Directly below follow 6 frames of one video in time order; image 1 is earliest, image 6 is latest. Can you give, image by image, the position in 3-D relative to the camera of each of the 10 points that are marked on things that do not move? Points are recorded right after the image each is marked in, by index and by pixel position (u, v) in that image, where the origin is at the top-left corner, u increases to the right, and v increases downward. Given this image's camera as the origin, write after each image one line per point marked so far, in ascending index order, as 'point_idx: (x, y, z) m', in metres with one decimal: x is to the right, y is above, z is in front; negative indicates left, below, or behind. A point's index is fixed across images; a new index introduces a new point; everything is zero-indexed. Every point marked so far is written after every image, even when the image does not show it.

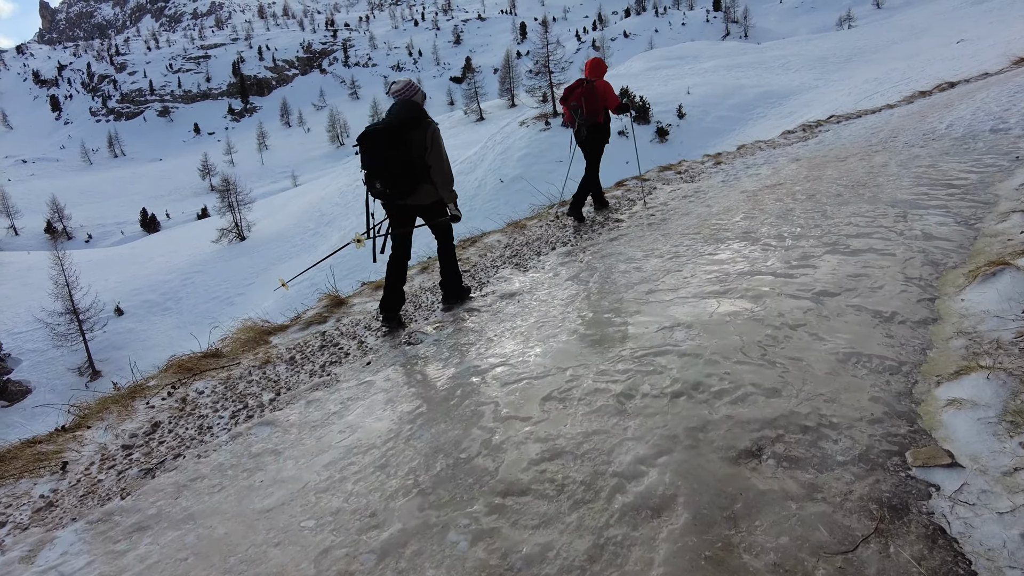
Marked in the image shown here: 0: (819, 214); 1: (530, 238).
0: (+2.9, +0.7, +5.9) m
1: (+0.2, +0.5, +6.6) m
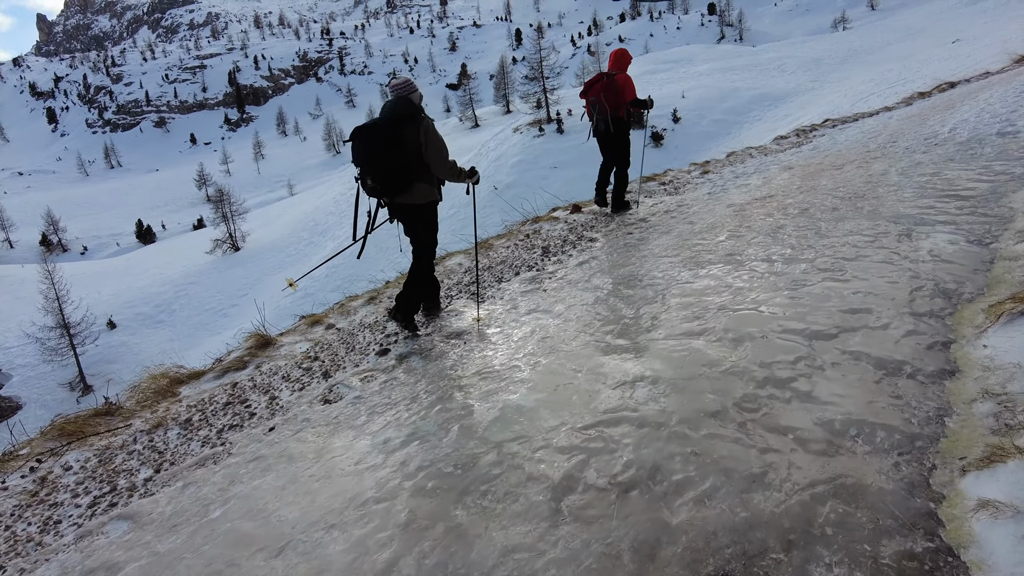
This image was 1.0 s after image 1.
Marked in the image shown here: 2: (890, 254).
0: (+2.5, +0.5, +5.3) m
1: (-0.2, +0.3, +6.0) m
2: (+2.7, +0.2, +4.4) m
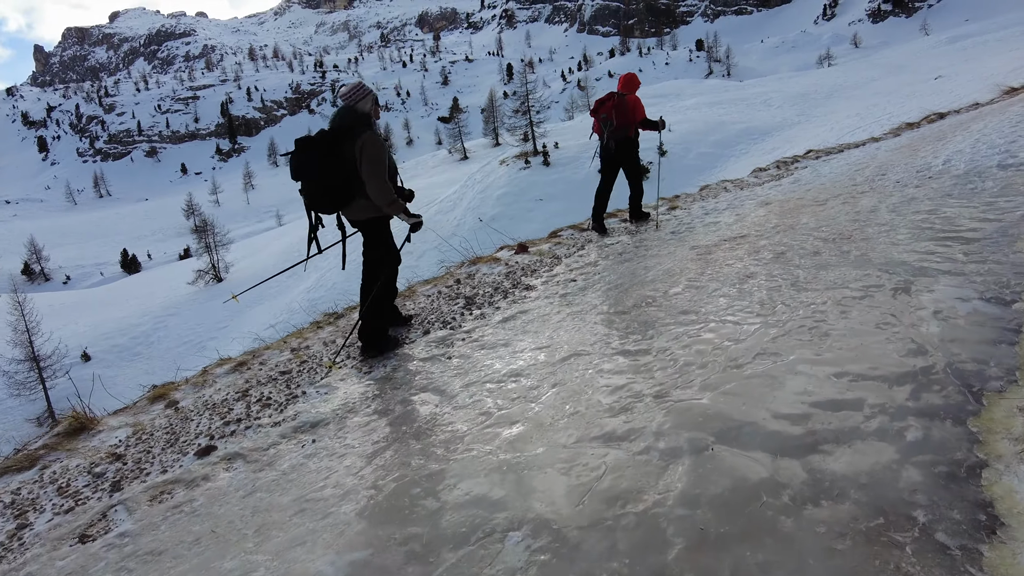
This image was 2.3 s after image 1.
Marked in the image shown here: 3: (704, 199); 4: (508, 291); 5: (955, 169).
0: (+1.9, 0.0, +4.3) m
1: (-0.8, -0.2, +4.9) m
2: (+2.0, -0.1, +3.5) m
3: (+2.4, +1.1, +8.0) m
4: (0.0, 0.0, +5.1) m
5: (+4.8, +1.3, +6.9) m
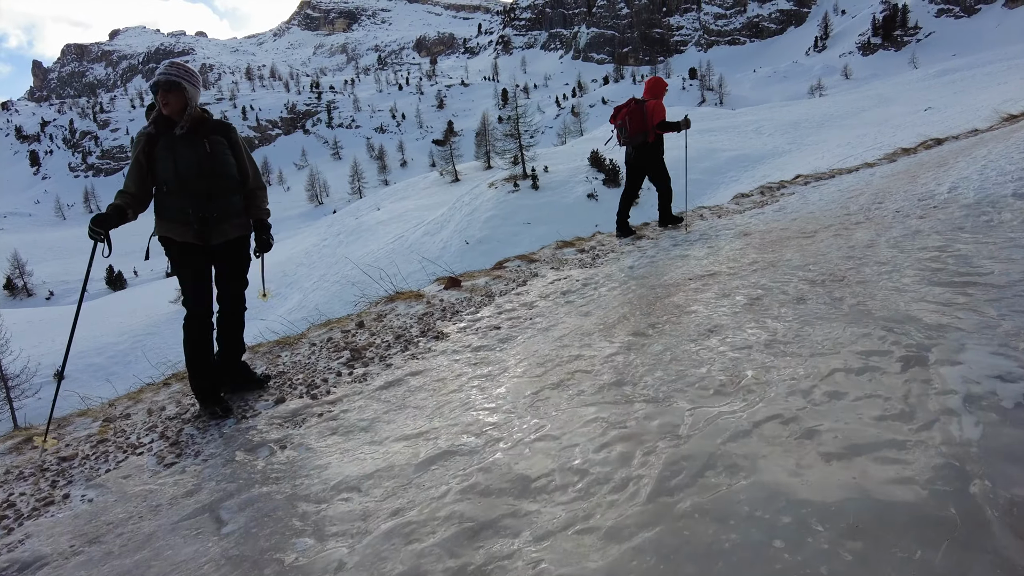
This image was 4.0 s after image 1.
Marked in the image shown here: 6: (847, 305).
0: (+1.3, -0.3, +3.2) m
1: (-1.4, -0.5, +3.9) m
2: (+1.5, -0.4, +2.4) m
3: (+1.8, +0.7, +7.0) m
4: (-0.6, -0.3, +4.0) m
5: (+4.2, +0.8, +5.9) m
6: (+1.9, -0.1, +3.6) m
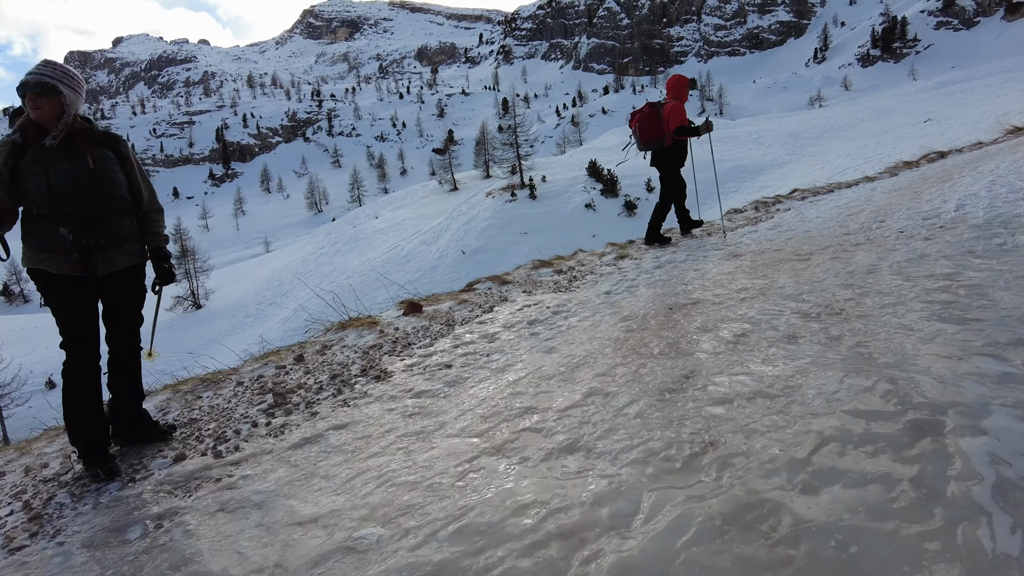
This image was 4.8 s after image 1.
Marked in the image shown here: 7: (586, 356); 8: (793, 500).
0: (+1.0, -0.5, +2.7) m
1: (-1.7, -0.7, +3.4) m
2: (+1.2, -0.6, +1.9) m
3: (+1.6, +0.4, +6.5) m
4: (-0.9, -0.5, +3.5) m
5: (+4.0, +0.6, +5.4) m
6: (+1.7, -0.3, +3.2) m
7: (+0.4, -0.4, +3.5) m
8: (+0.9, -0.6, +1.9) m
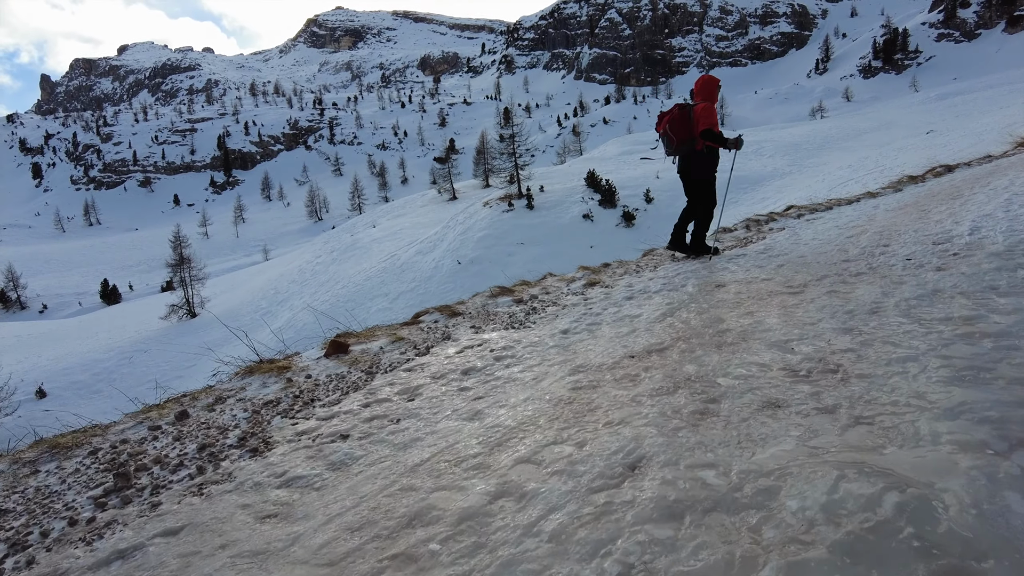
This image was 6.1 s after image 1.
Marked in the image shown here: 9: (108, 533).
0: (+0.6, -0.7, +2.0) m
1: (-2.1, -0.9, +2.7) m
2: (+0.8, -0.8, +1.2) m
3: (+1.2, +0.2, +5.8) m
4: (-1.3, -0.7, +2.8) m
5: (+3.6, +0.3, +4.7) m
6: (+1.3, -0.5, +2.4) m
7: (0.0, -0.6, +2.8) m
8: (+0.5, -0.9, +1.2) m
9: (-1.5, -0.9, +2.3) m
